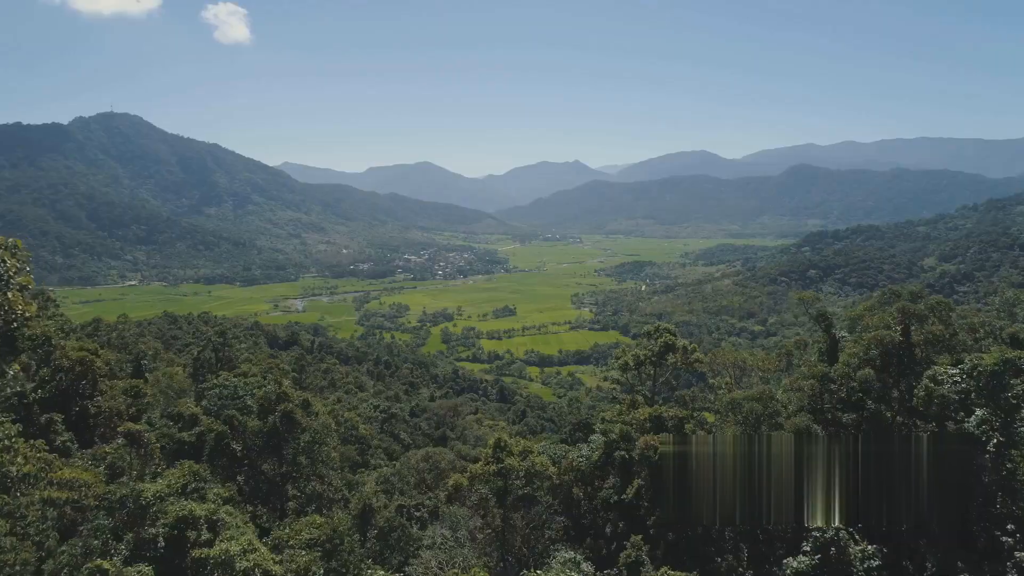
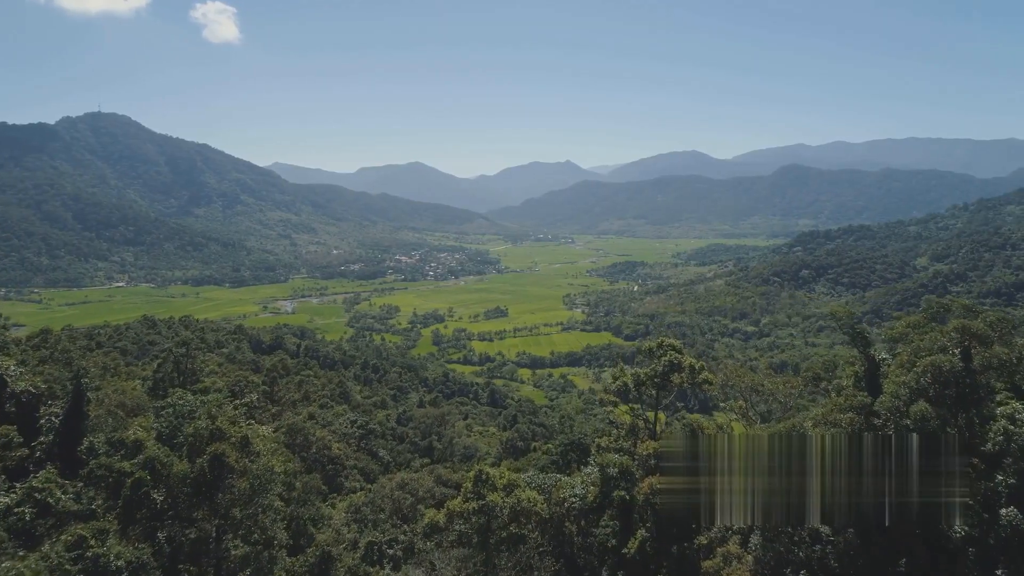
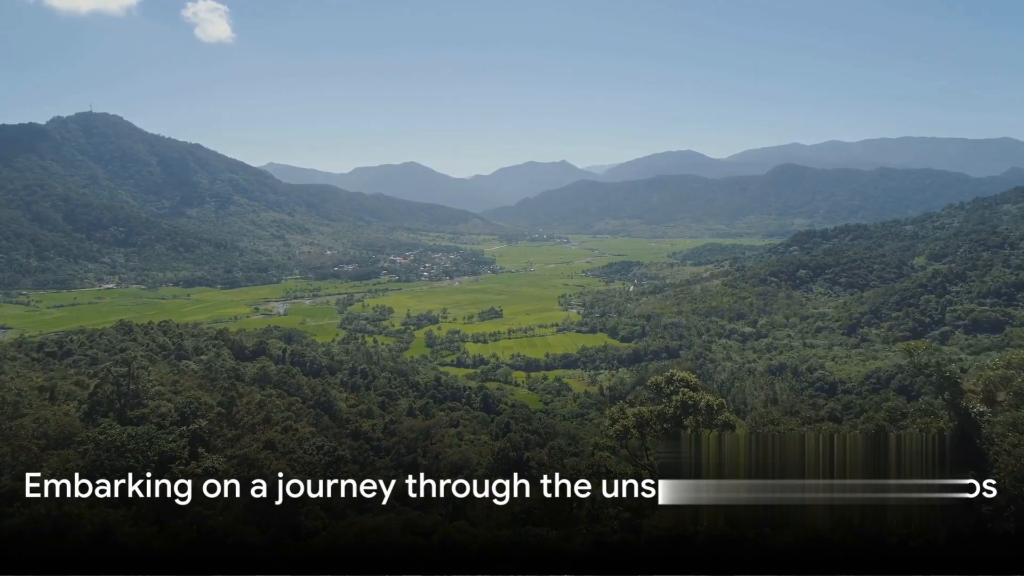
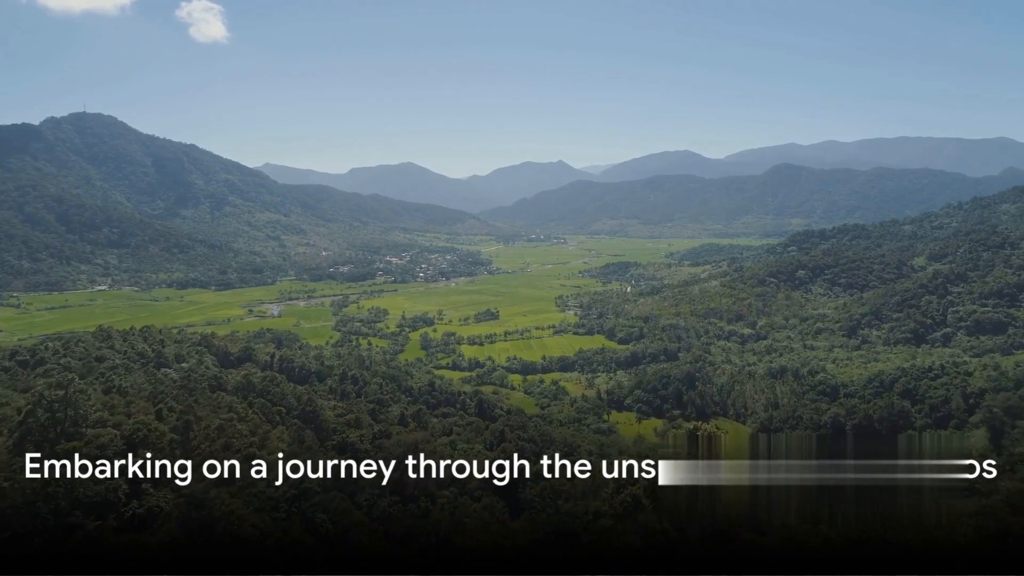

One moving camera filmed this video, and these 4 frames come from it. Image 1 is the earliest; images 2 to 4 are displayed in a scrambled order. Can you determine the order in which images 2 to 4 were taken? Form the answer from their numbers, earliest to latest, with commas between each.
2, 3, 4
